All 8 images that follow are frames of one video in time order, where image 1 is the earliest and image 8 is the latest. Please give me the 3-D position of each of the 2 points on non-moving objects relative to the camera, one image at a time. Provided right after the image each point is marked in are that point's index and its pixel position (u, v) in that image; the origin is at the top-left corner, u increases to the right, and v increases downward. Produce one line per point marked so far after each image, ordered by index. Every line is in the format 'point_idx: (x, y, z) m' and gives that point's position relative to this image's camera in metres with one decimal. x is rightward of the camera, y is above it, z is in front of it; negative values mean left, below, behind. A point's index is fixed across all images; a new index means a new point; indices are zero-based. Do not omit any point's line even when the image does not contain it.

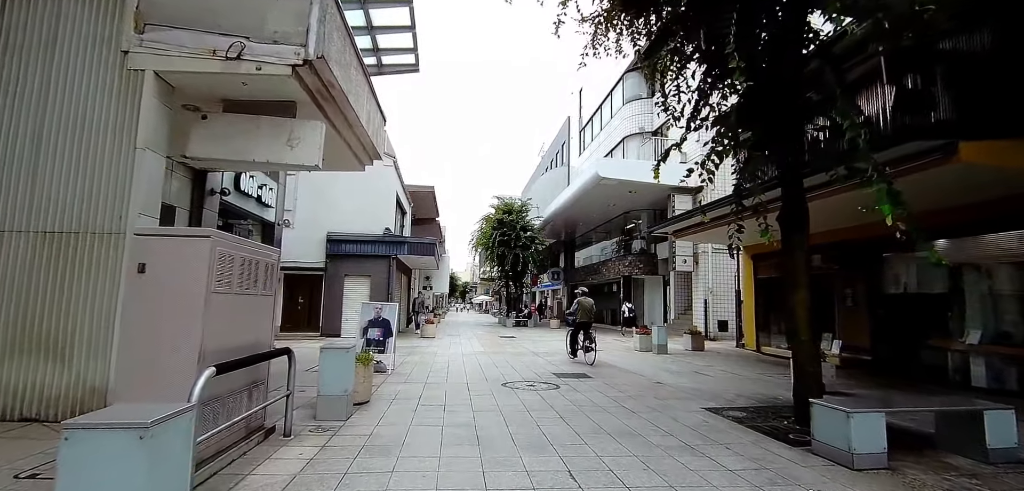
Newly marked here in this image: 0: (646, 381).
0: (+2.5, -2.5, +8.1) m
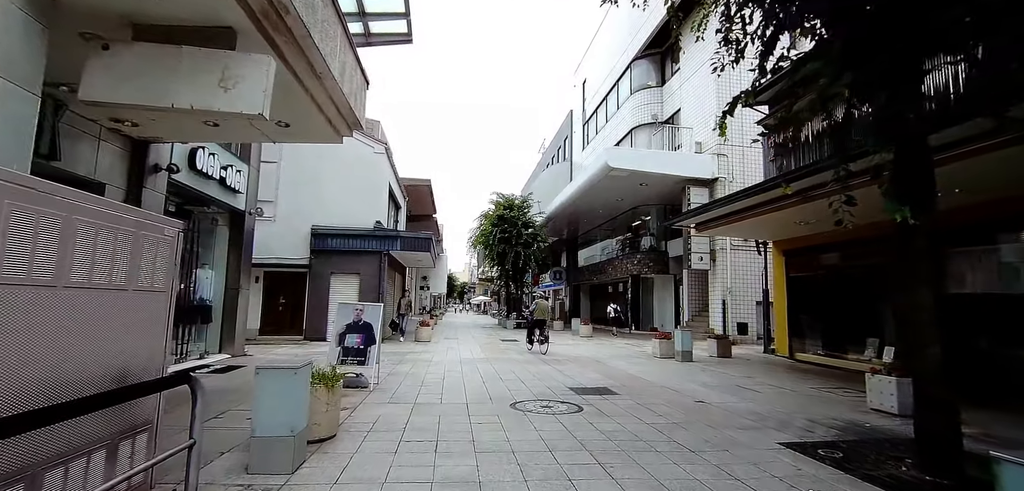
0: (+2.6, -2.3, +6.6) m
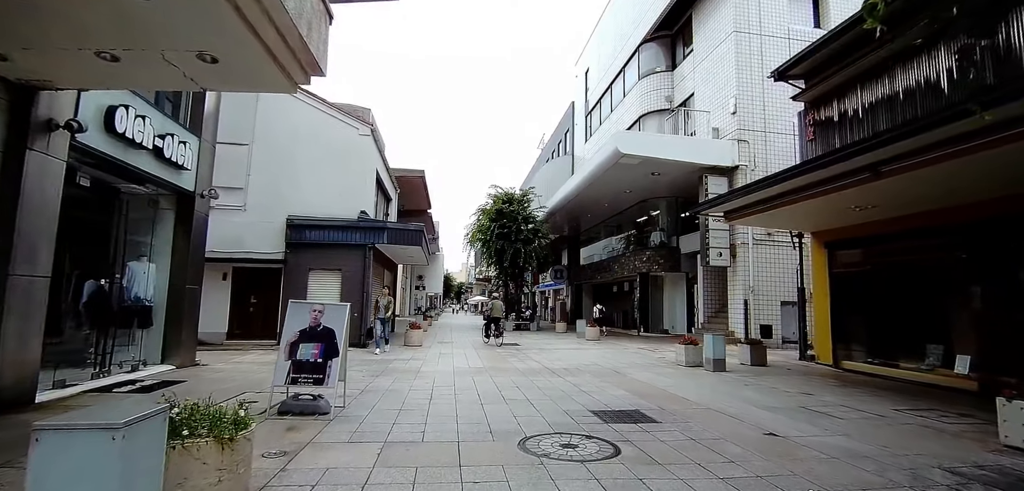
0: (+2.7, -2.1, +4.9) m
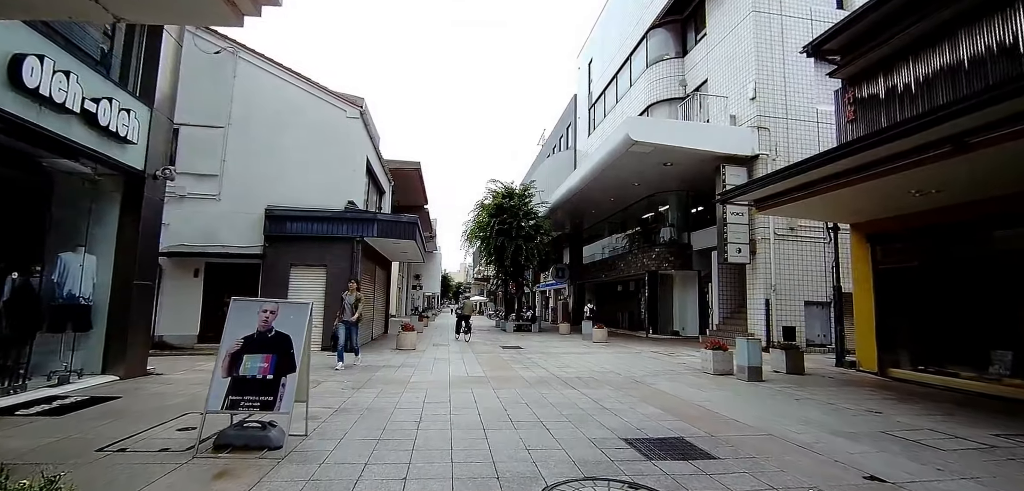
0: (+2.8, -1.9, +3.7) m
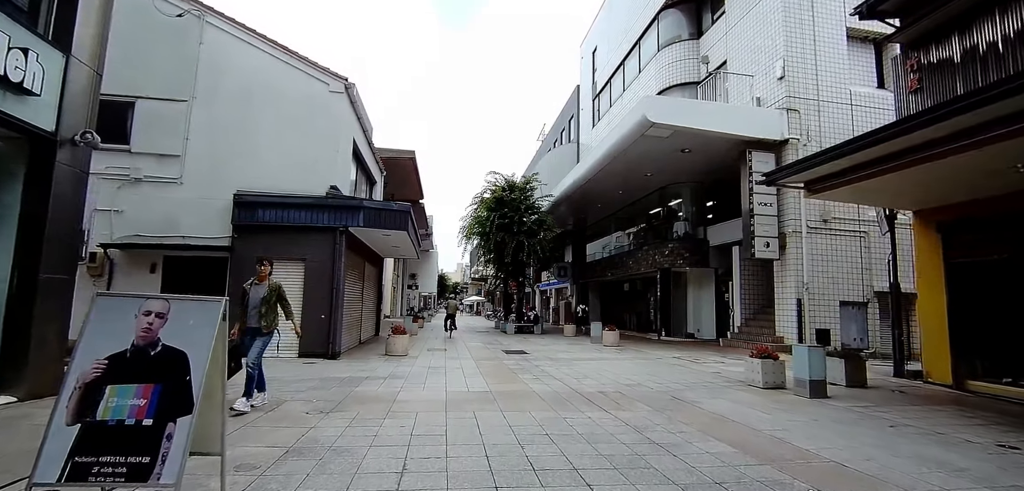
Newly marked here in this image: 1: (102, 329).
0: (+3.0, -1.7, +2.2) m
1: (-2.4, -0.5, +2.5) m
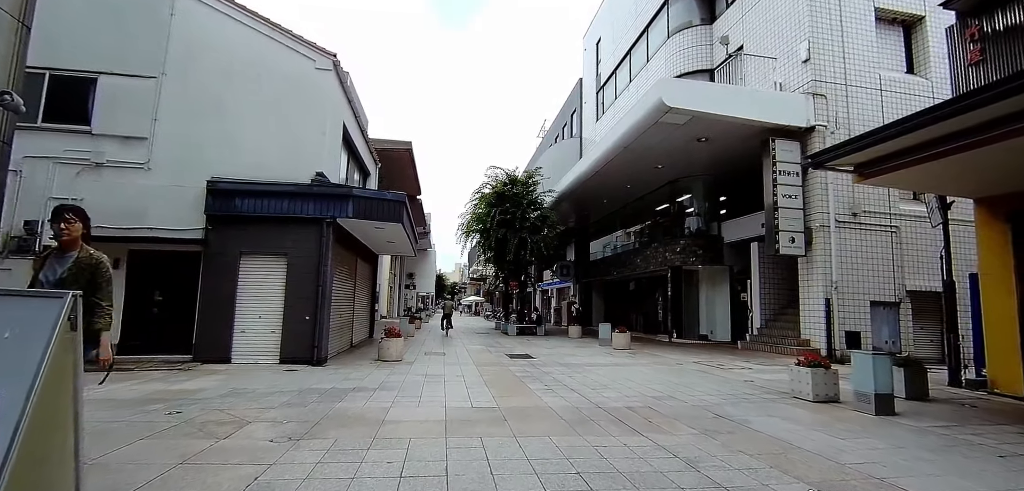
0: (+3.2, -1.6, +1.1) m
1: (-2.2, -0.3, +1.4) m
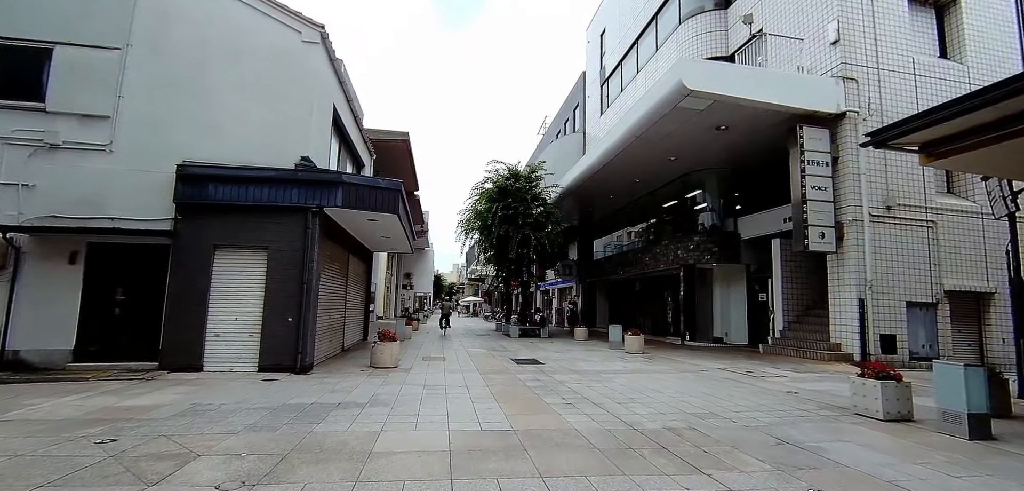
0: (+3.4, -1.4, +0.1) m
1: (-2.0, -0.2, +0.4) m
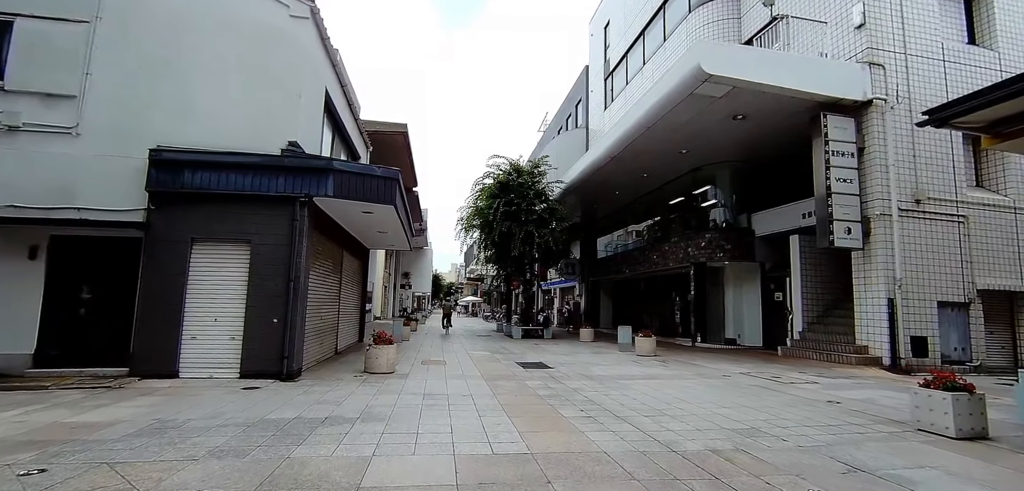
0: (+3.6, -1.3, -0.7) m
1: (-1.8, -0.1, -0.4) m
